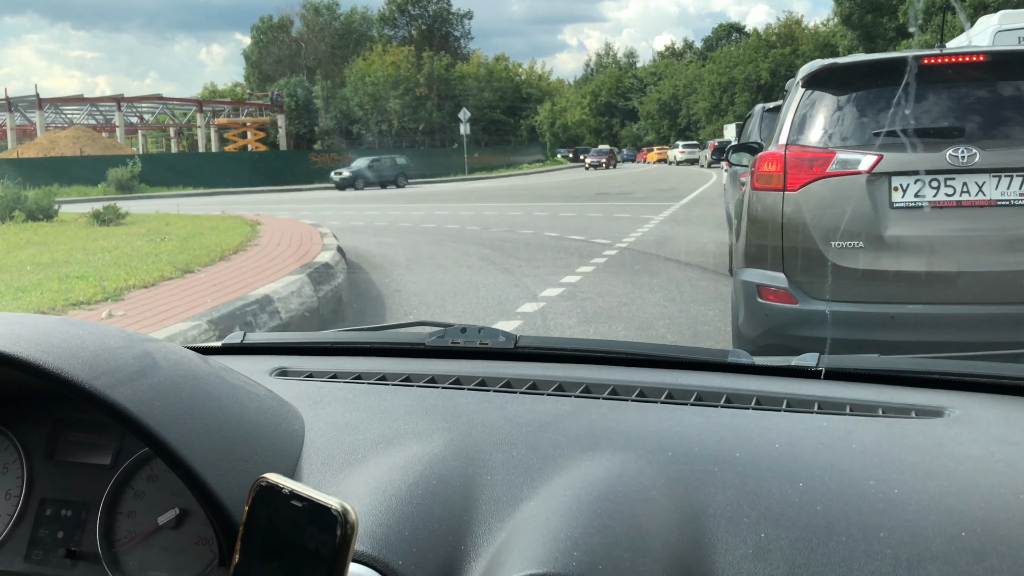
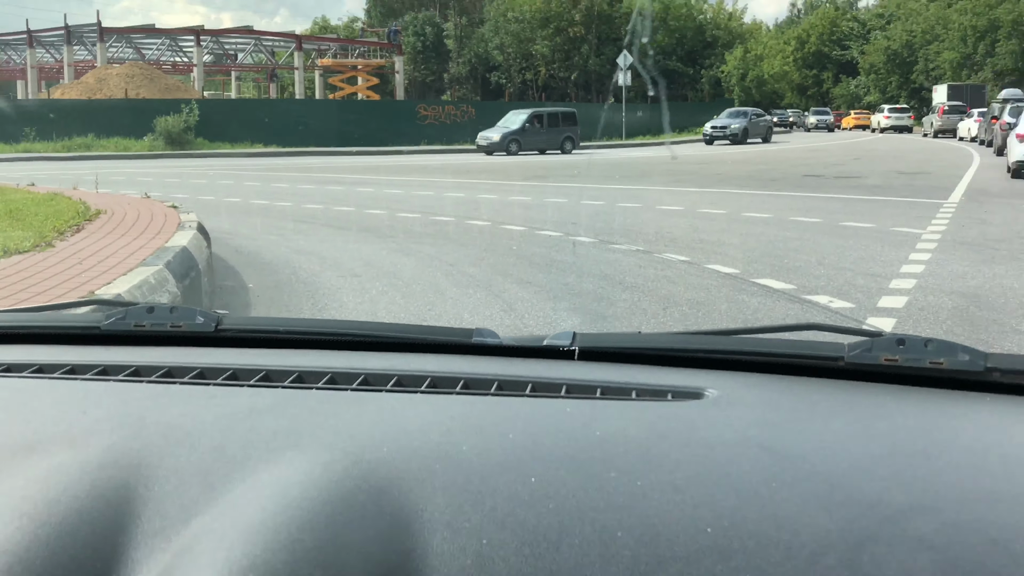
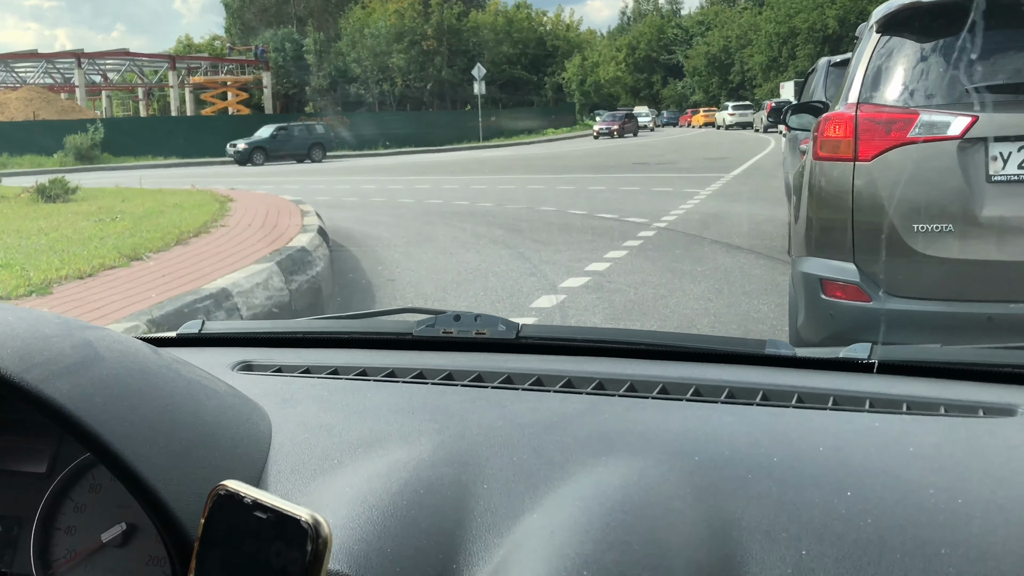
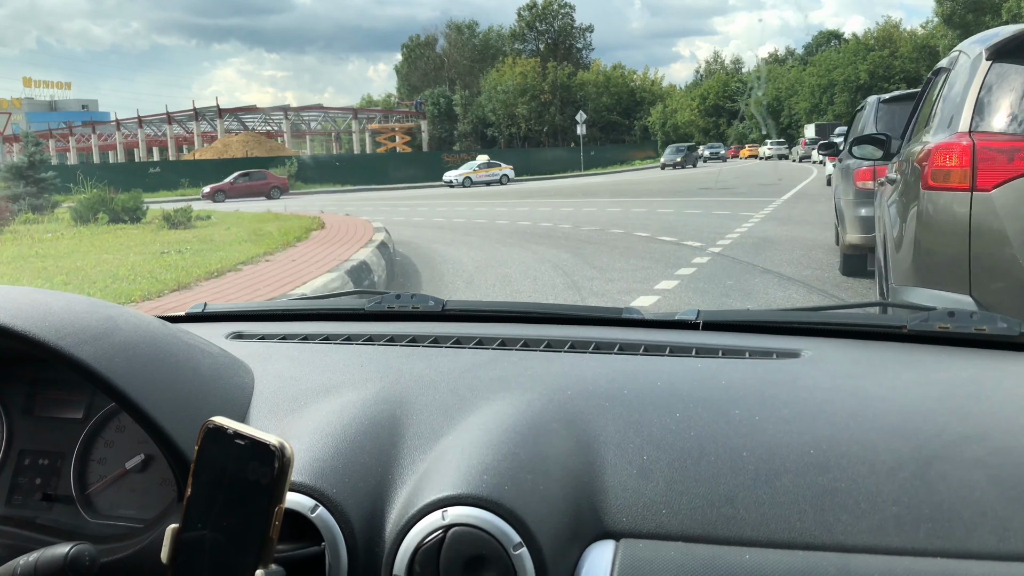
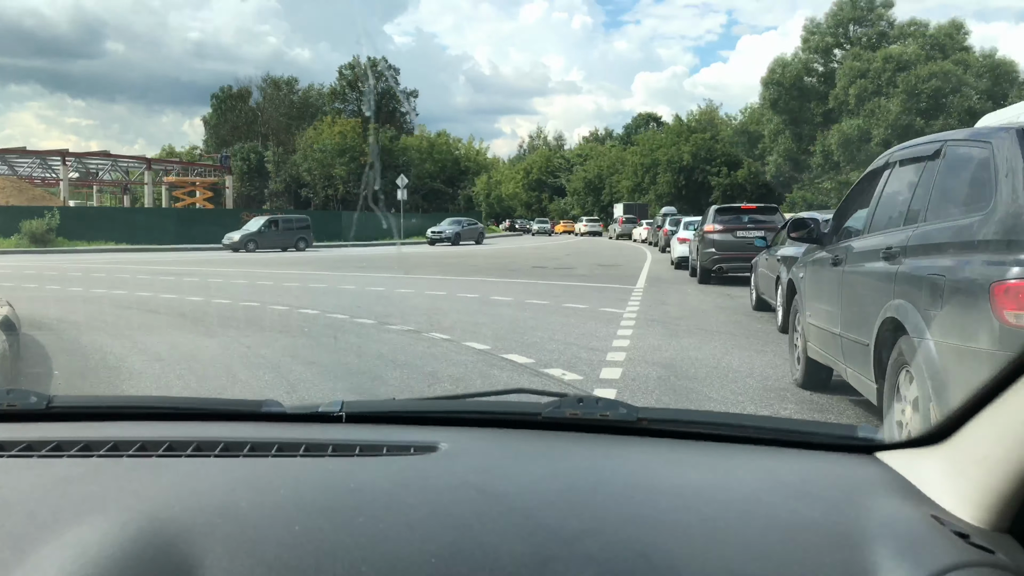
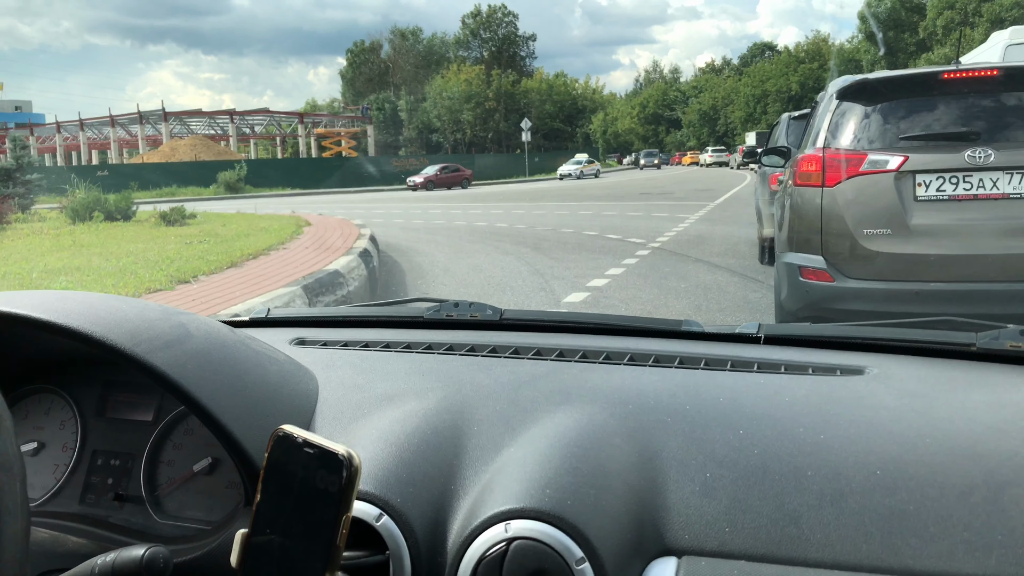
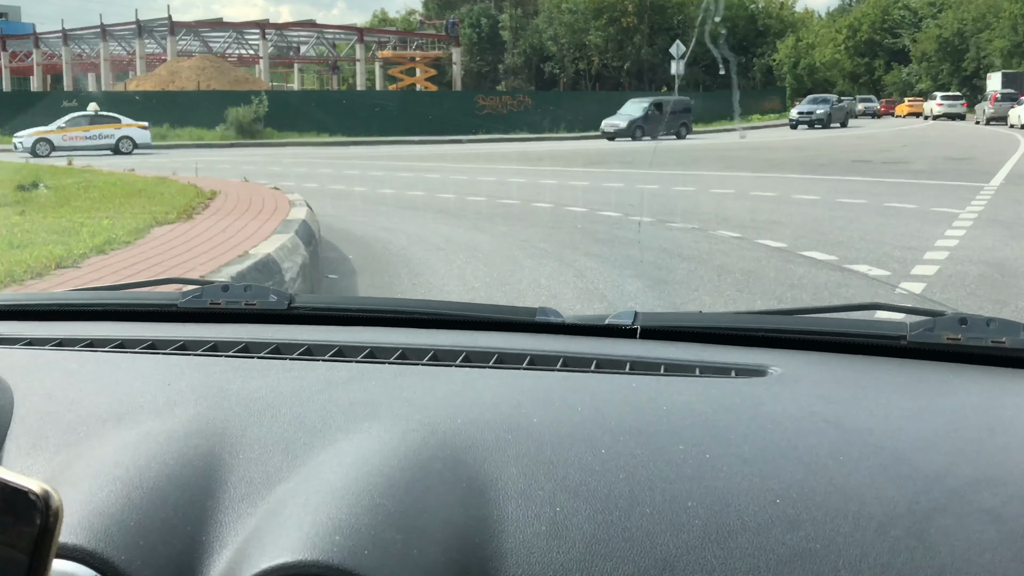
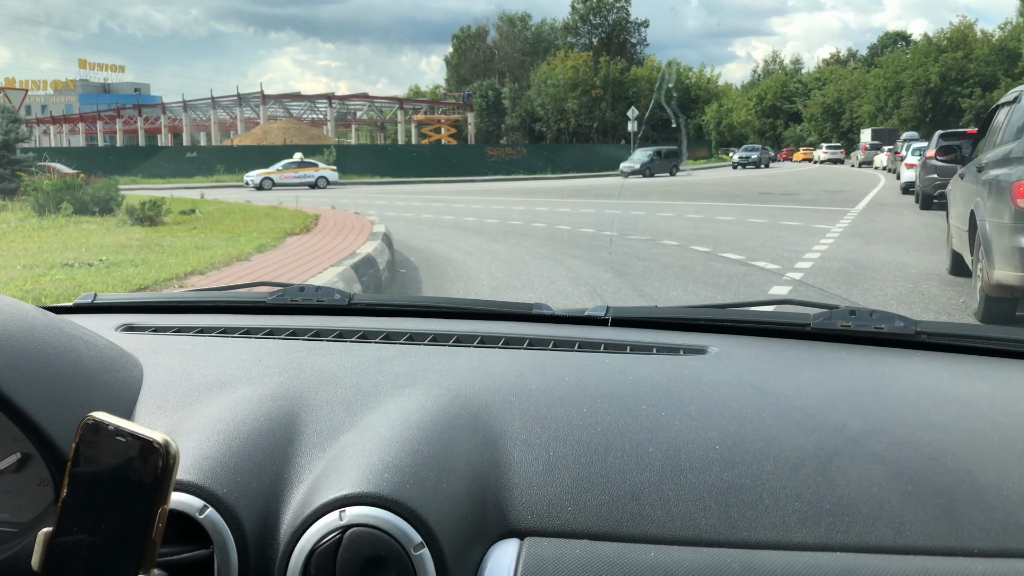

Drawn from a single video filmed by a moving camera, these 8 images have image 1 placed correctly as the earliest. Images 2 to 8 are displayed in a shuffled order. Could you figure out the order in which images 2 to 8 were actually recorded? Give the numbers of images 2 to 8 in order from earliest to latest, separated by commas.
3, 6, 4, 8, 7, 2, 5
